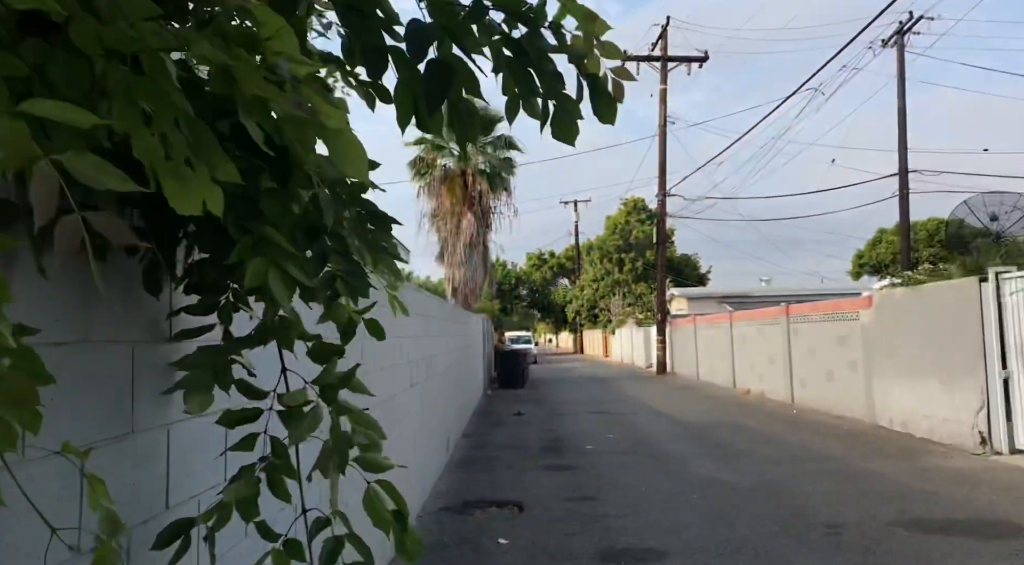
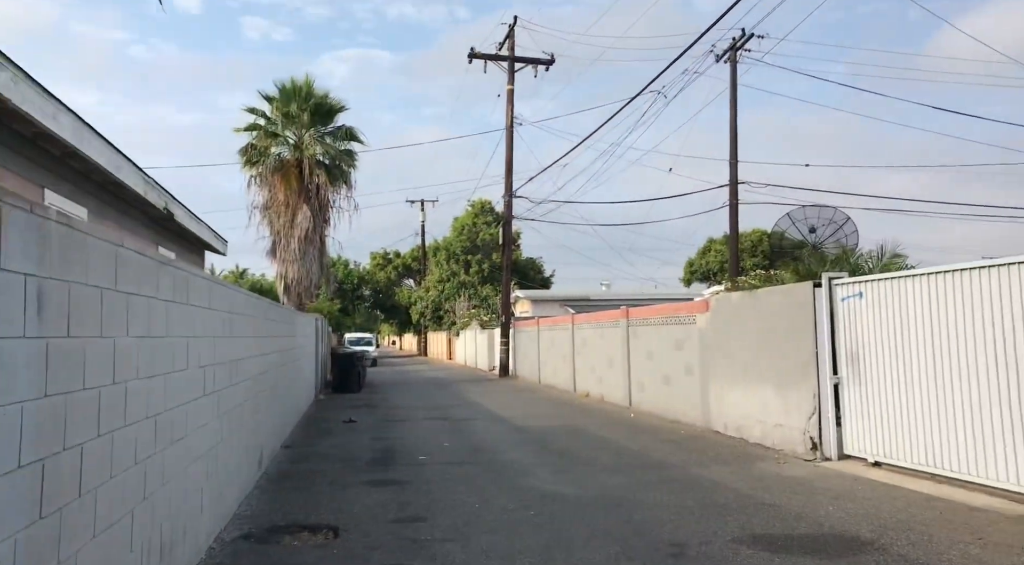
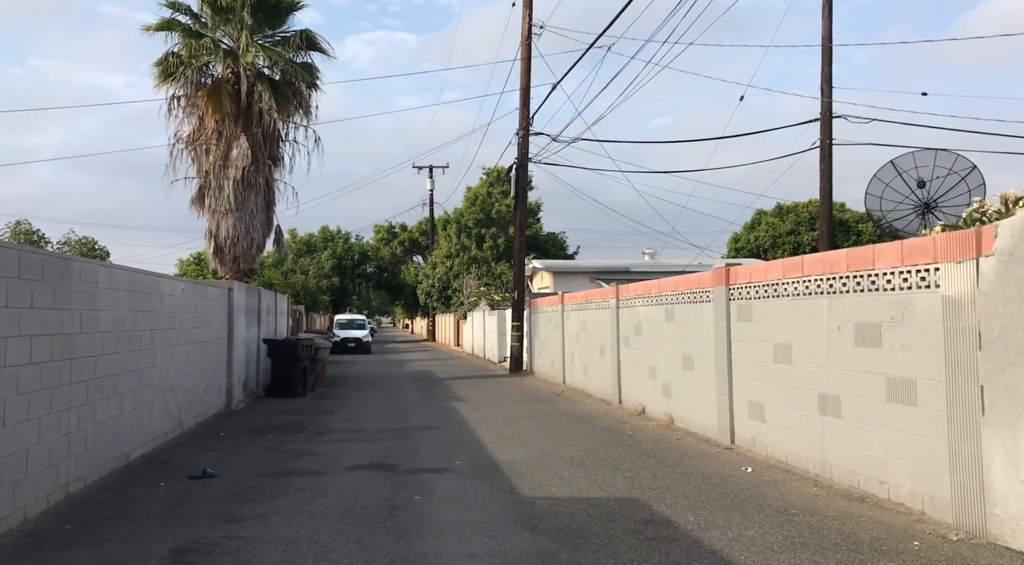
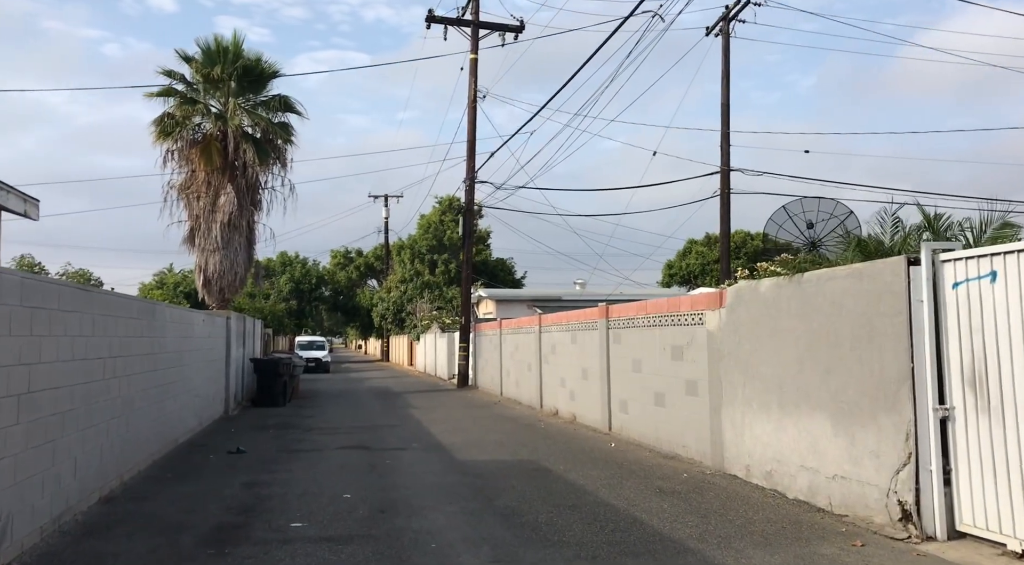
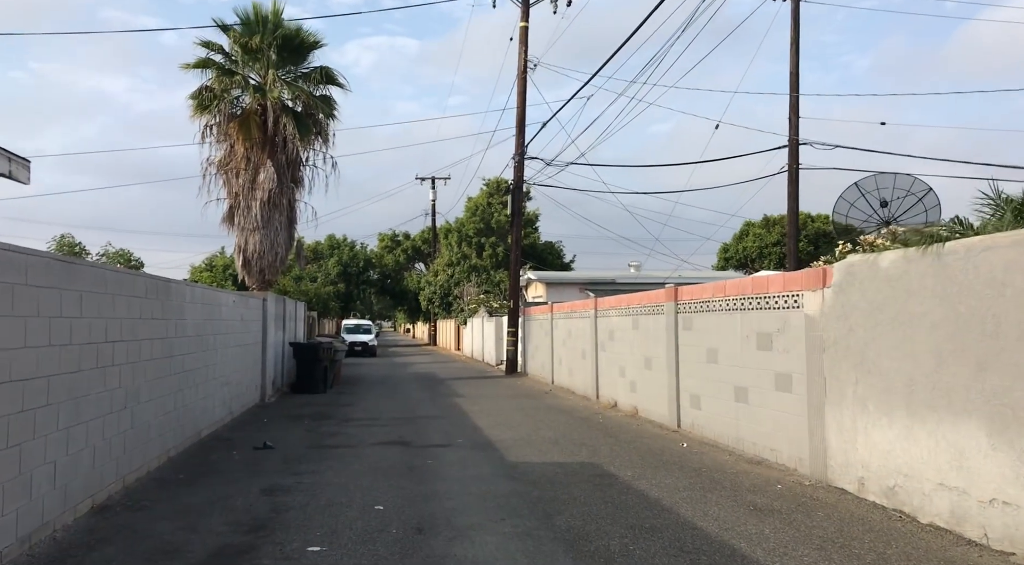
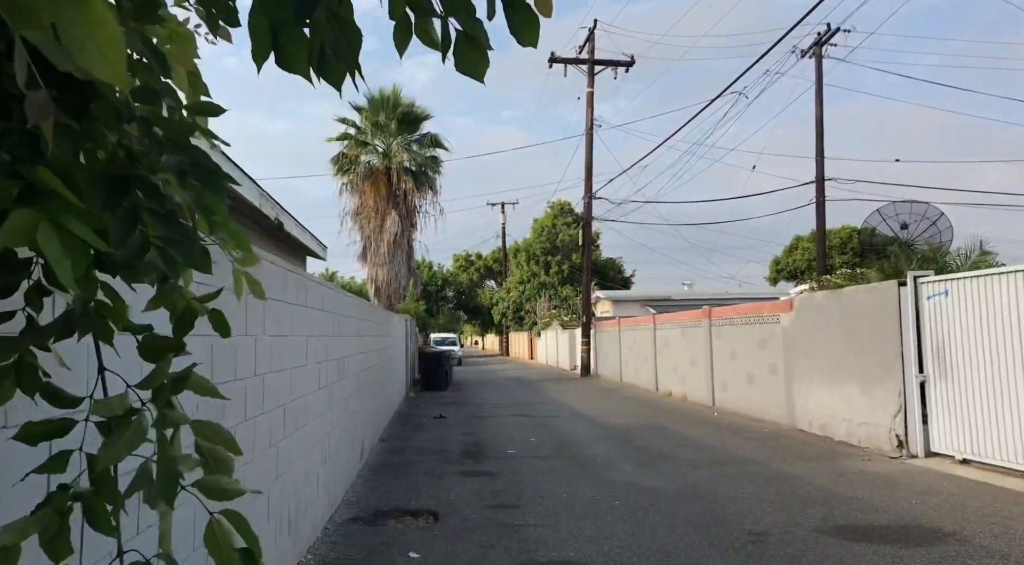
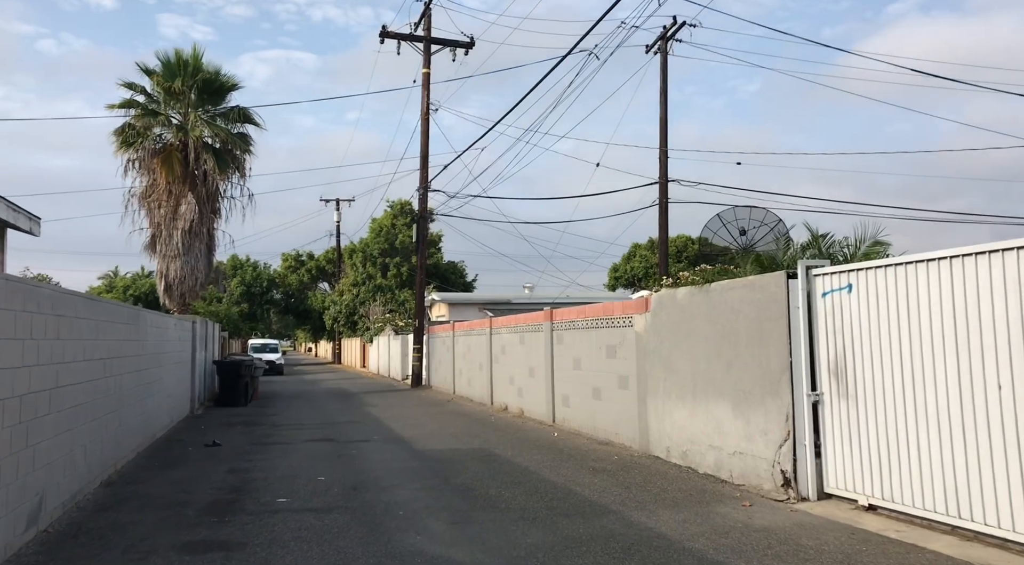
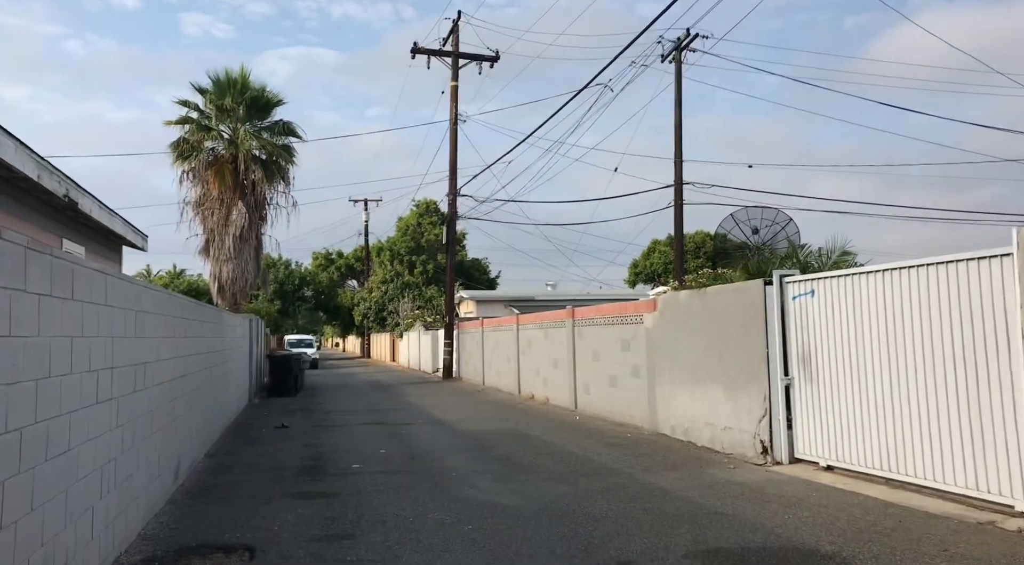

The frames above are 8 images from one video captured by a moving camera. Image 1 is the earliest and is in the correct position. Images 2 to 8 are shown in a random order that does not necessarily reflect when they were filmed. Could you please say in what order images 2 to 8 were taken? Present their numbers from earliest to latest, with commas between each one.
6, 2, 8, 7, 4, 5, 3
